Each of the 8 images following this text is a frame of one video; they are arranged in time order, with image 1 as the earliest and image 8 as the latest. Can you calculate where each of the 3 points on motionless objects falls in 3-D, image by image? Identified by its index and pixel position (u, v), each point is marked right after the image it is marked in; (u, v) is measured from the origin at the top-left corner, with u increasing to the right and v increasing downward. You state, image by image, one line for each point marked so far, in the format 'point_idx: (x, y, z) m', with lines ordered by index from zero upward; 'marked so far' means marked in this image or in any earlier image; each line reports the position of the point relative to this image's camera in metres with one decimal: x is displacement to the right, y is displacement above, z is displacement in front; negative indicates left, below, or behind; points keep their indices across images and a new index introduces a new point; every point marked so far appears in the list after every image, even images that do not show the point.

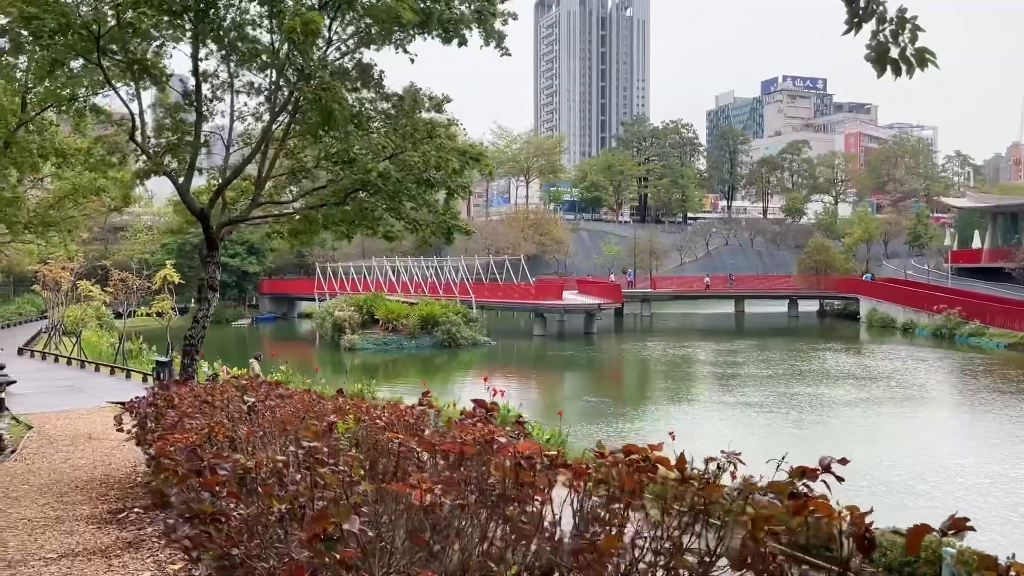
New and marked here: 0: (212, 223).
0: (-2.5, +0.6, +6.6) m
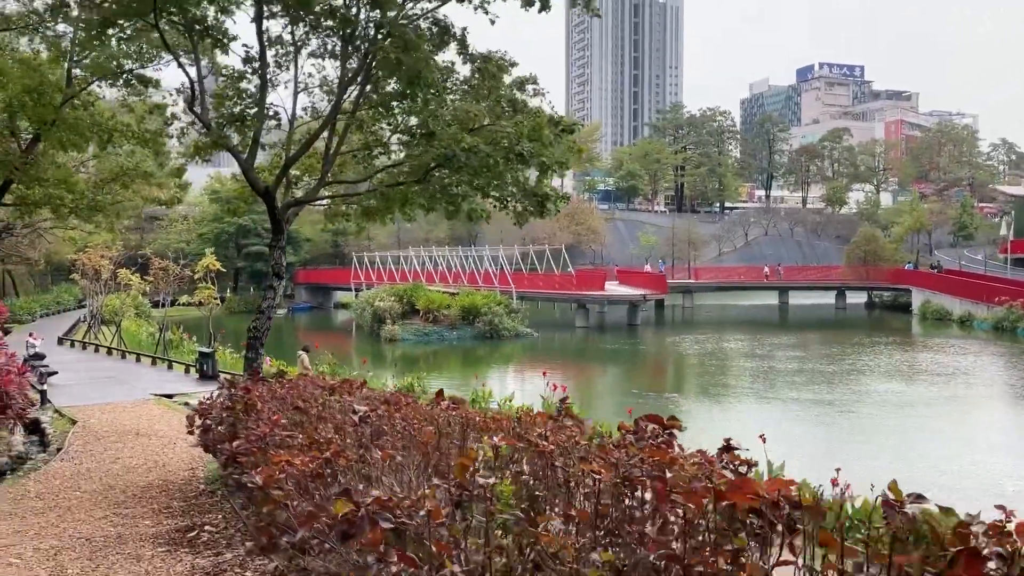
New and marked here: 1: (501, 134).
0: (-1.8, +0.7, +6.0) m
1: (-0.1, +1.1, +5.6) m
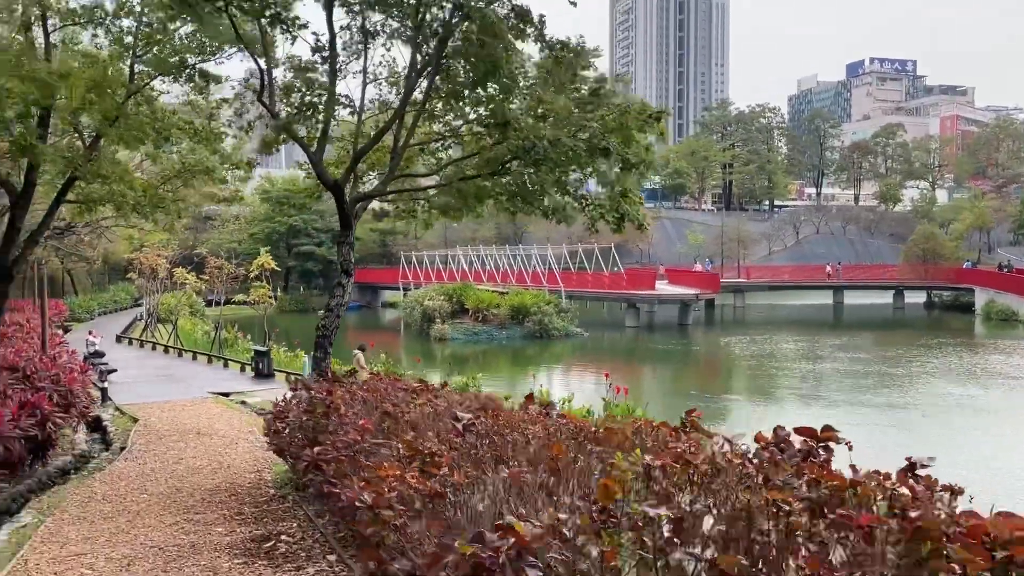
0: (-1.2, +0.7, +5.8) m
1: (+0.5, +1.1, +5.3) m
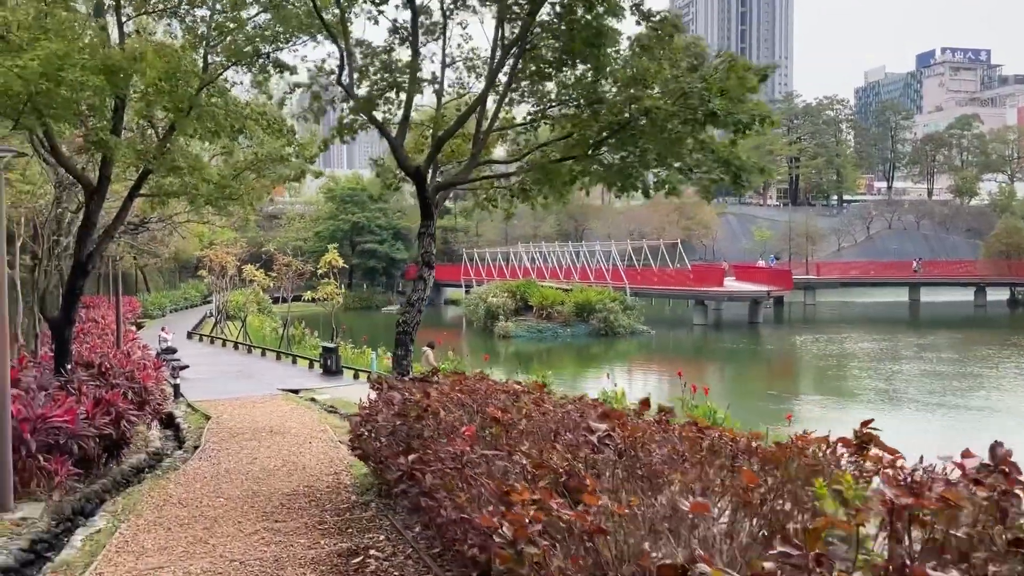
0: (-0.6, +0.7, +5.5) m
1: (+1.1, +1.2, +4.8) m
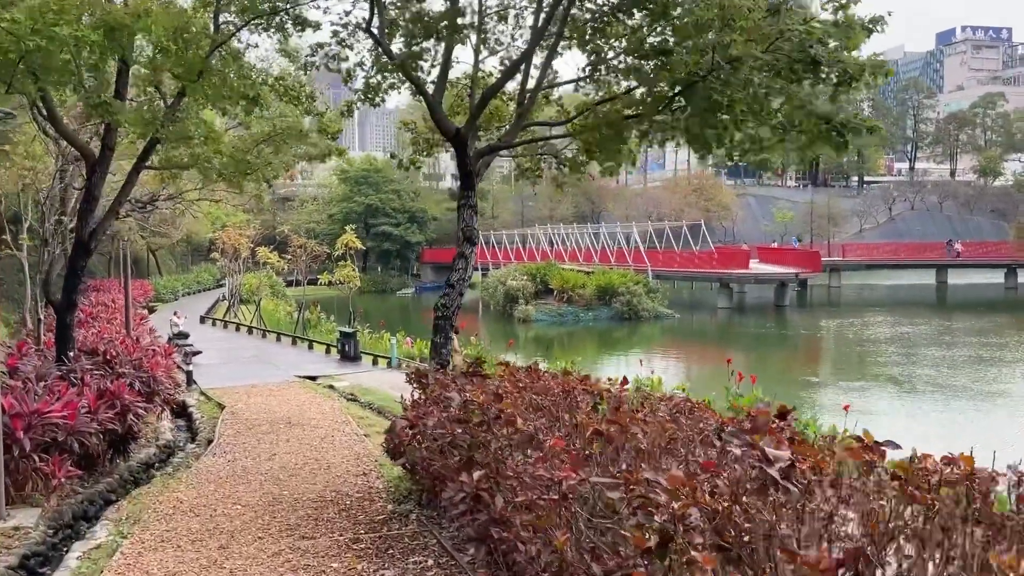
0: (-0.3, +0.9, +4.8) m
1: (+1.4, +1.3, +4.1) m
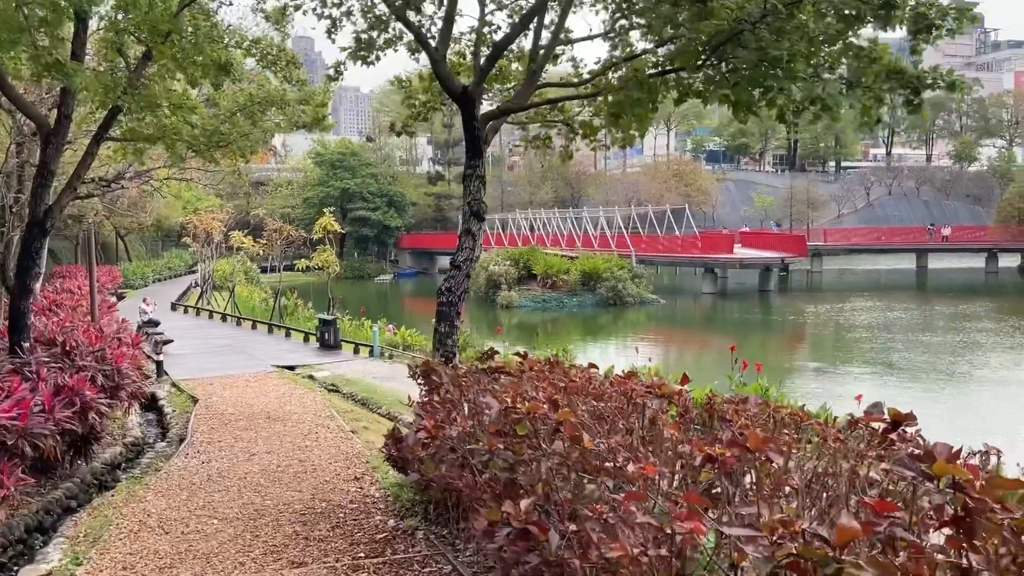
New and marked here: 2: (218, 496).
0: (-0.2, +0.9, +4.2) m
1: (+1.5, +1.4, +3.6) m
2: (-1.7, -1.2, +4.5) m
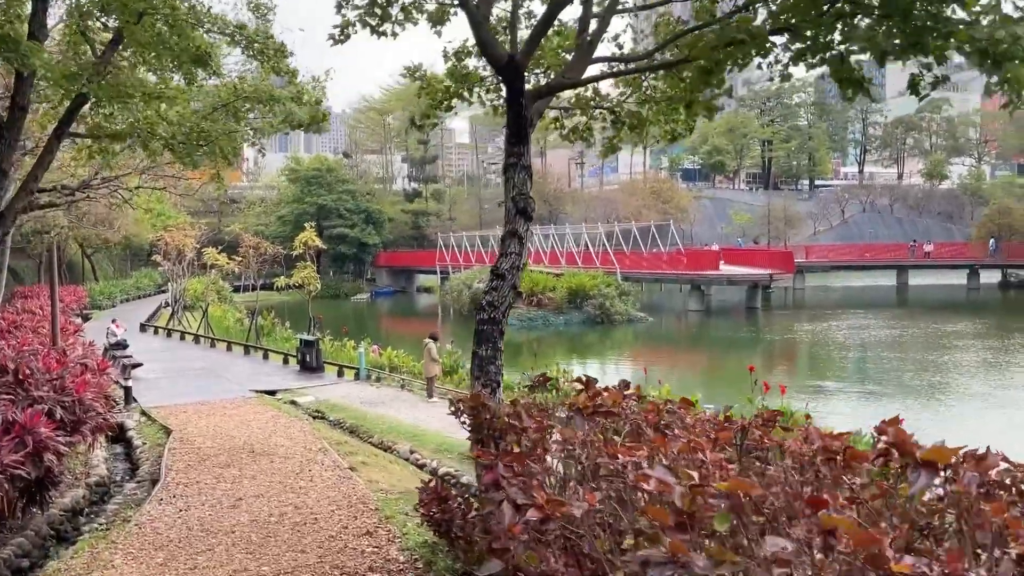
0: (0.0, +0.9, +3.5) m
1: (+1.7, +1.4, +3.0) m
2: (-1.5, -1.3, +3.7) m
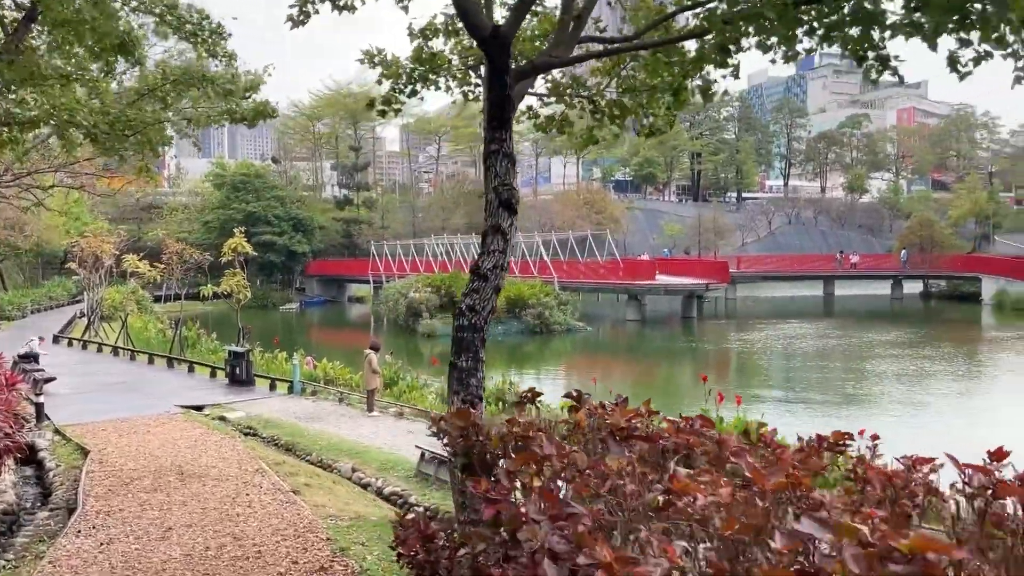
0: (0.0, +0.9, +3.2) m
1: (+1.7, +1.4, +2.8) m
2: (-1.6, -1.3, +3.2) m
